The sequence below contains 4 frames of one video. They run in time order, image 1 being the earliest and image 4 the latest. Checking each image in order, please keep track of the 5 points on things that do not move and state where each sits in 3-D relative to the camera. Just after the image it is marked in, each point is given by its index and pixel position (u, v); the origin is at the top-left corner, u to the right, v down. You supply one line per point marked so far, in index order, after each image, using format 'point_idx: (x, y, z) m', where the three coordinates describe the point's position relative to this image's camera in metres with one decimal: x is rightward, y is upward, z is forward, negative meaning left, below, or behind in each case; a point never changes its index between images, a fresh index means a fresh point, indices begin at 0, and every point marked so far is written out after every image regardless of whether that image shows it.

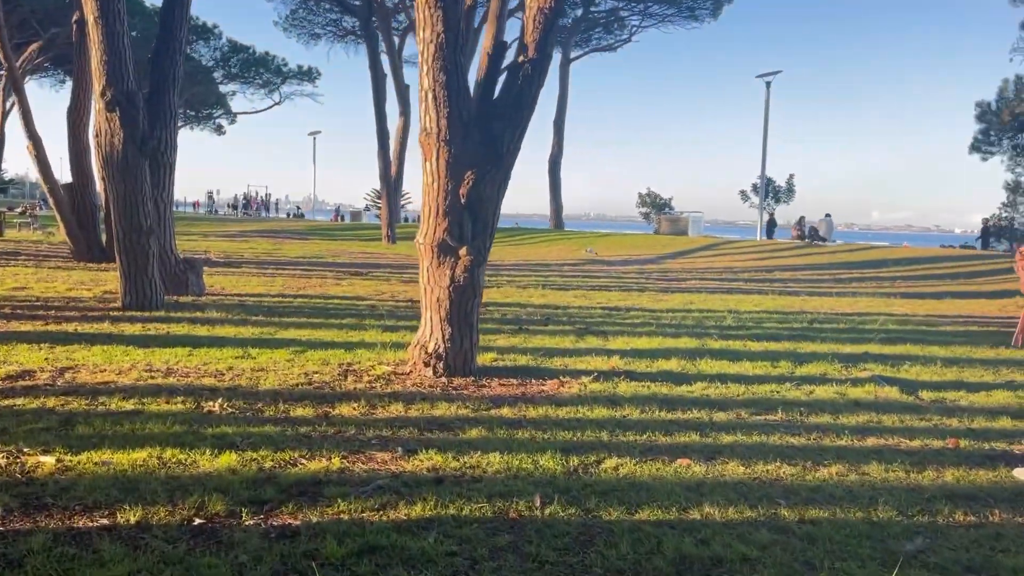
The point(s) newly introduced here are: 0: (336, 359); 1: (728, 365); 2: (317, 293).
0: (-1.4, -0.6, +6.8) m
1: (+1.9, -0.7, +7.3) m
2: (-2.9, -0.1, +12.4) m
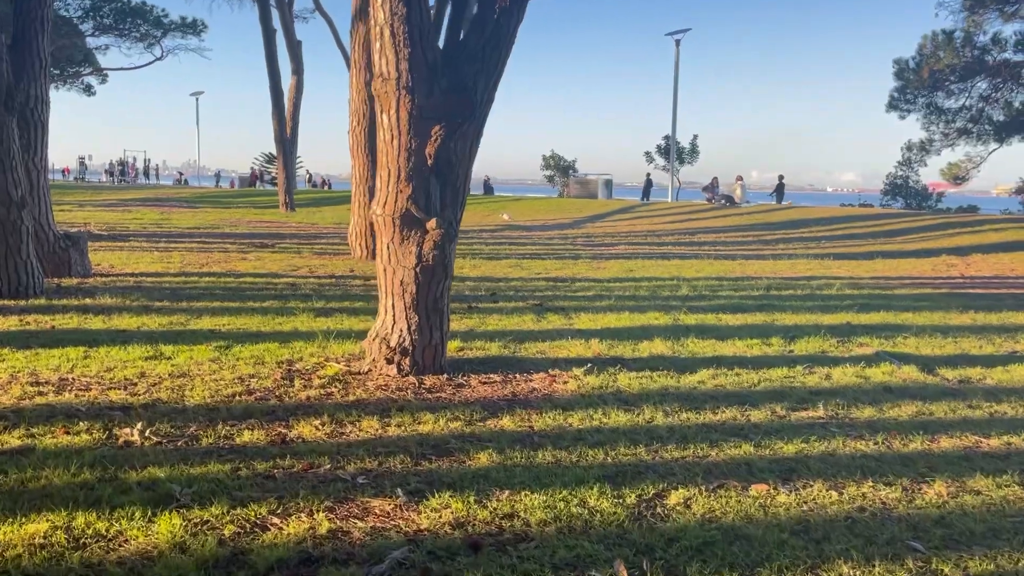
0: (-1.6, -0.5, +5.6) m
1: (+1.6, -0.4, +6.5) m
2: (-3.8, +0.2, +10.9) m
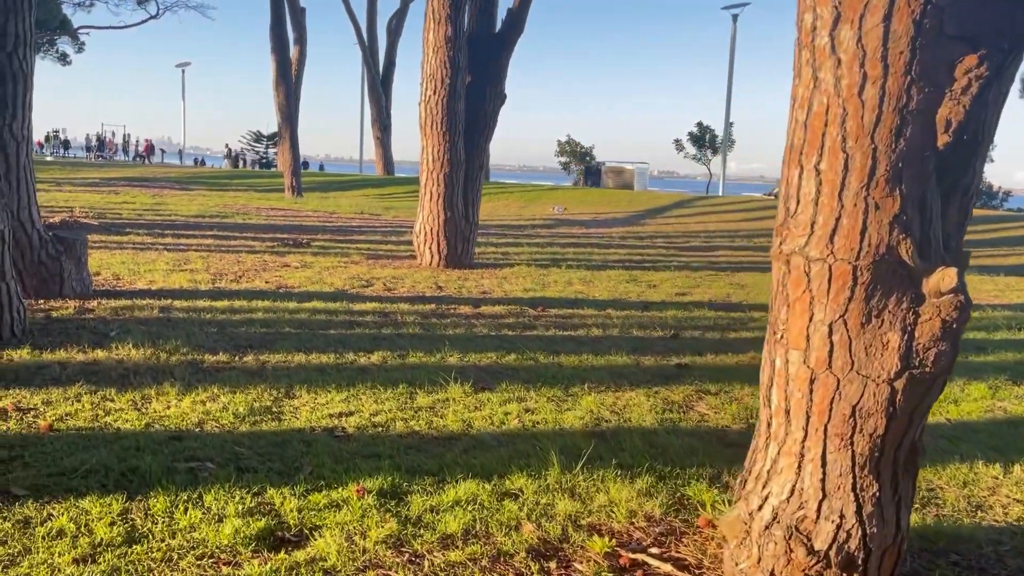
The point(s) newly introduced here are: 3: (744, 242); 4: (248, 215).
0: (0.0, -0.8, +2.7) m
1: (+3.2, -0.8, +3.8) m
2: (-2.3, 0.0, +8.0) m
3: (+4.4, +0.9, +15.9) m
4: (-5.7, +1.6, +18.2) m
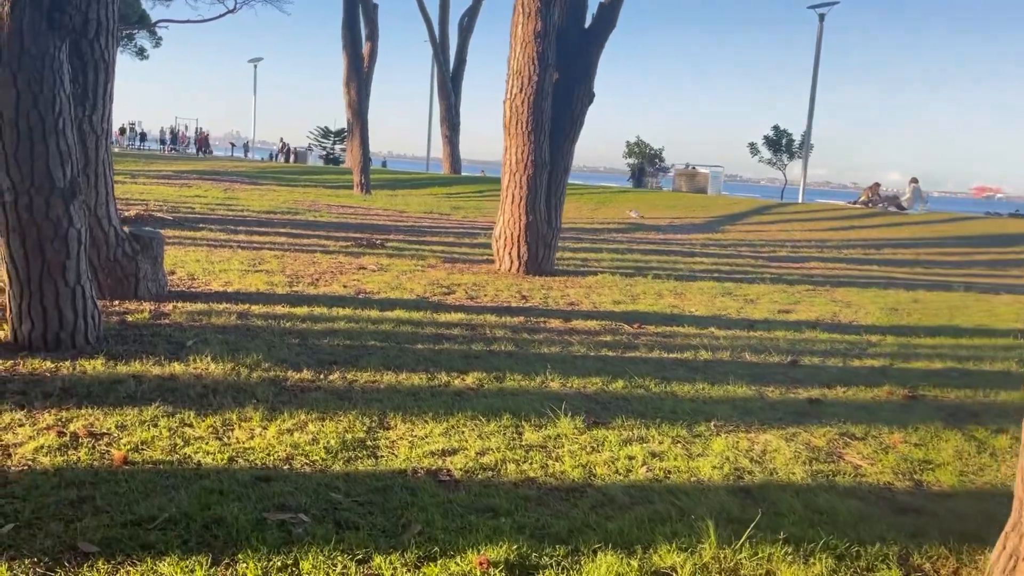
0: (+0.5, -0.9, +2.2) m
1: (+3.7, -1.1, +3.0) m
2: (-1.5, 0.0, +7.6) m
3: (+5.8, +0.6, +15.0) m
4: (-4.1, +1.6, +18.0) m
